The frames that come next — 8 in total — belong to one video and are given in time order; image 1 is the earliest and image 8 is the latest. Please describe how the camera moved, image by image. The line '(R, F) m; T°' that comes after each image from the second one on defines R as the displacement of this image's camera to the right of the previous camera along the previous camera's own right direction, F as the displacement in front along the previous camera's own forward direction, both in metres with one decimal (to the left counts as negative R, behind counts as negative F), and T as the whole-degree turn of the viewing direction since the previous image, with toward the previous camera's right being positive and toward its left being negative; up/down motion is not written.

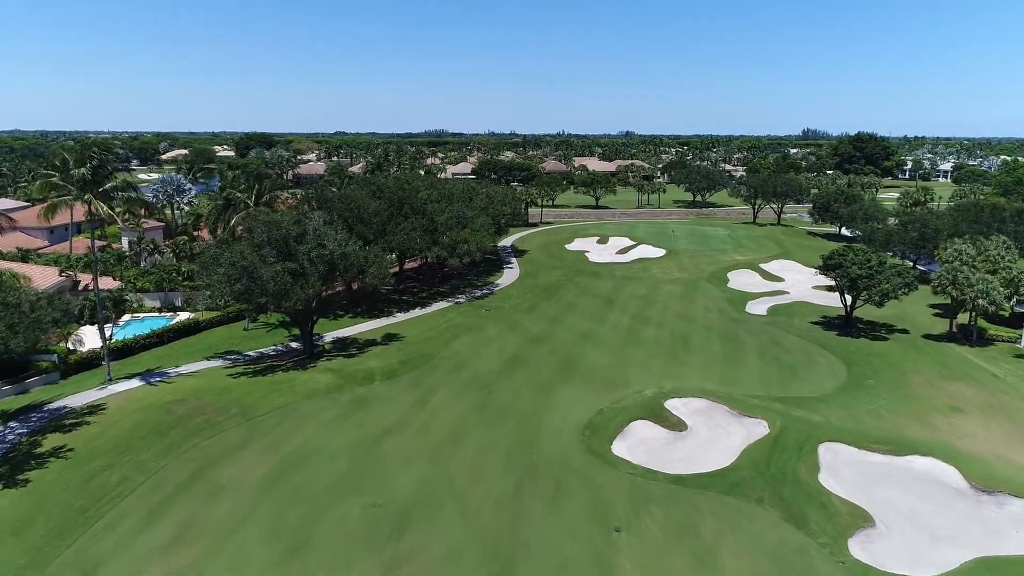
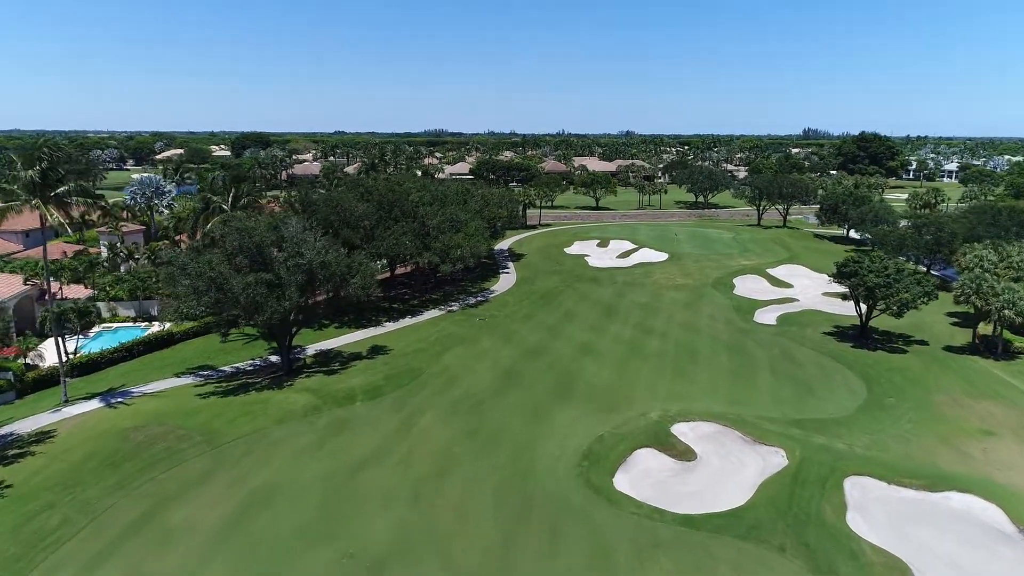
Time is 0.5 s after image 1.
(+0.3, +2.3) m; 0°
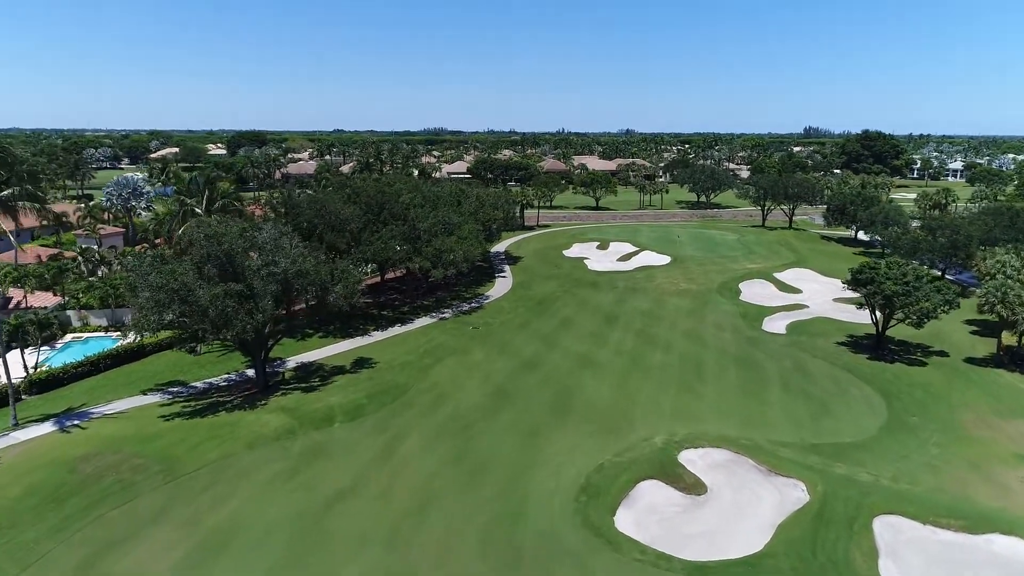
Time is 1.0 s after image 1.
(+0.3, +2.2) m; 0°
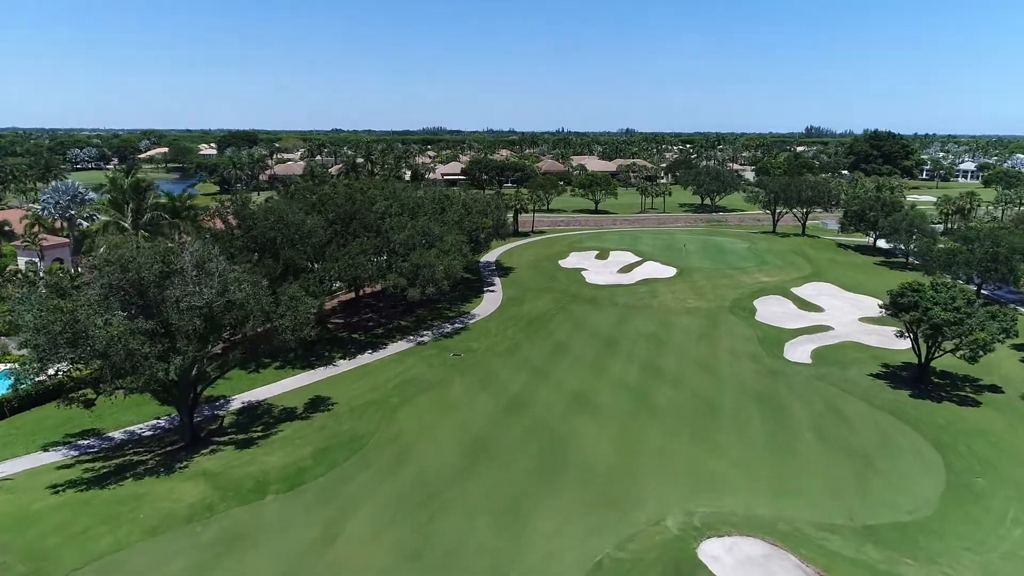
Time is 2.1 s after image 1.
(+0.8, +5.0) m; 0°
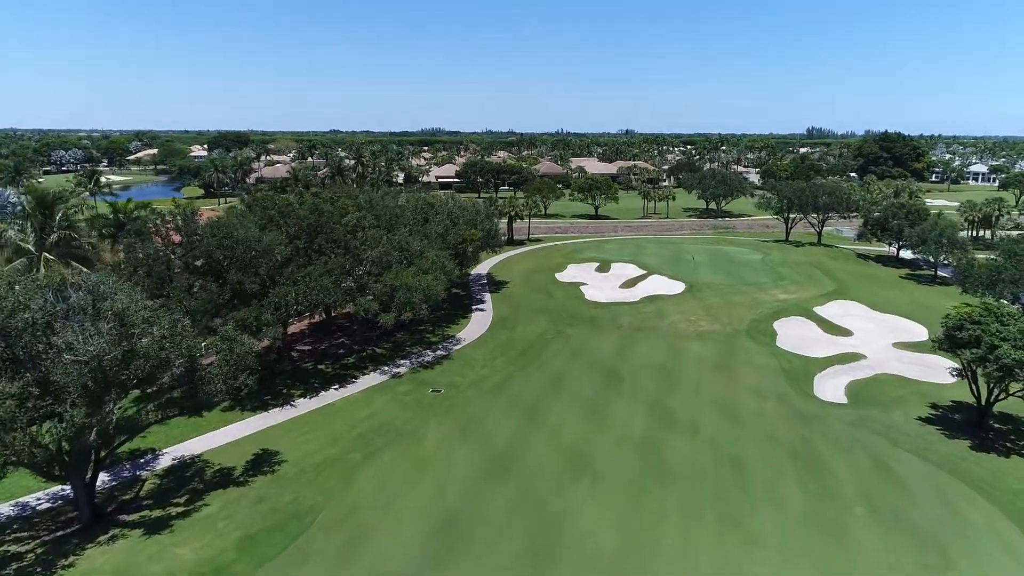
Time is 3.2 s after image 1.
(+0.6, +4.8) m; 0°
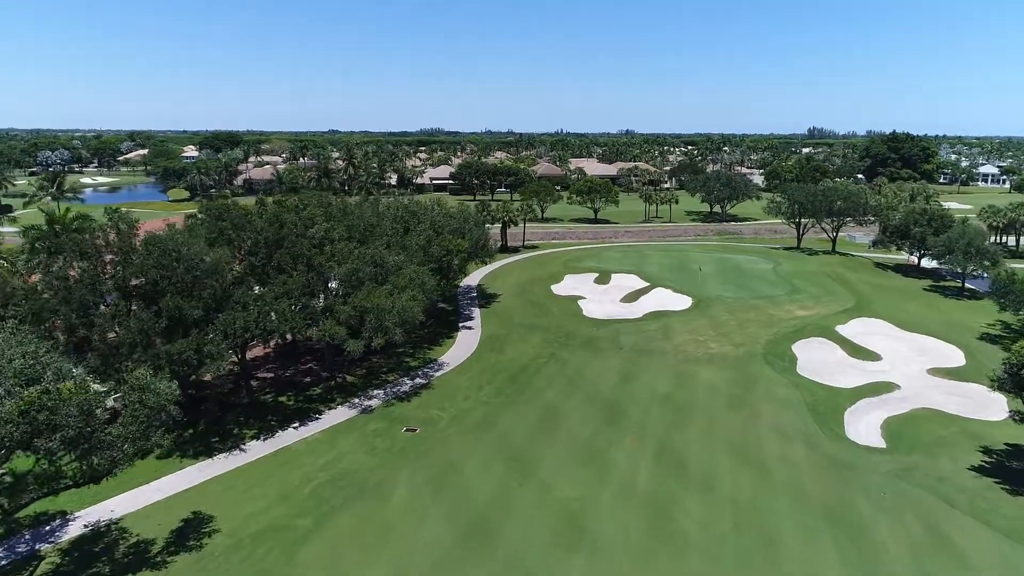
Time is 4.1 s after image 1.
(+0.6, +4.0) m; 0°
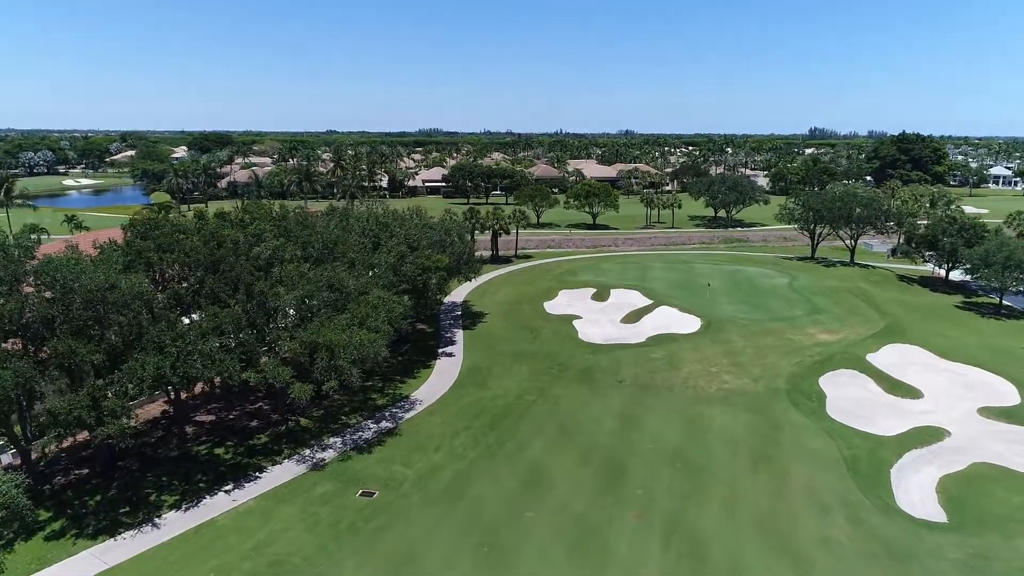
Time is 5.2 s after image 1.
(+0.8, +4.7) m; 0°
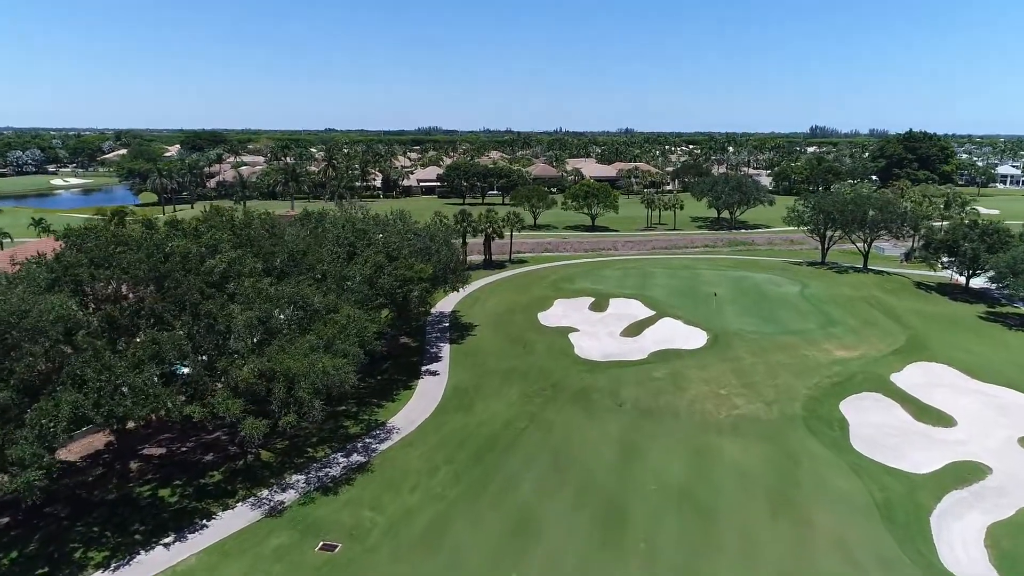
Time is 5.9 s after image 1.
(+0.6, +3.0) m; 0°
